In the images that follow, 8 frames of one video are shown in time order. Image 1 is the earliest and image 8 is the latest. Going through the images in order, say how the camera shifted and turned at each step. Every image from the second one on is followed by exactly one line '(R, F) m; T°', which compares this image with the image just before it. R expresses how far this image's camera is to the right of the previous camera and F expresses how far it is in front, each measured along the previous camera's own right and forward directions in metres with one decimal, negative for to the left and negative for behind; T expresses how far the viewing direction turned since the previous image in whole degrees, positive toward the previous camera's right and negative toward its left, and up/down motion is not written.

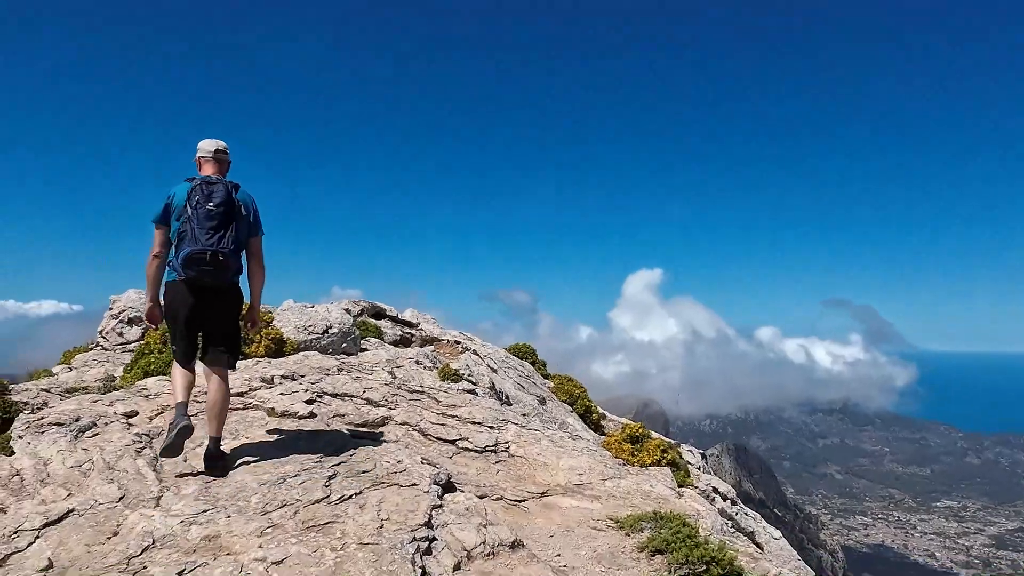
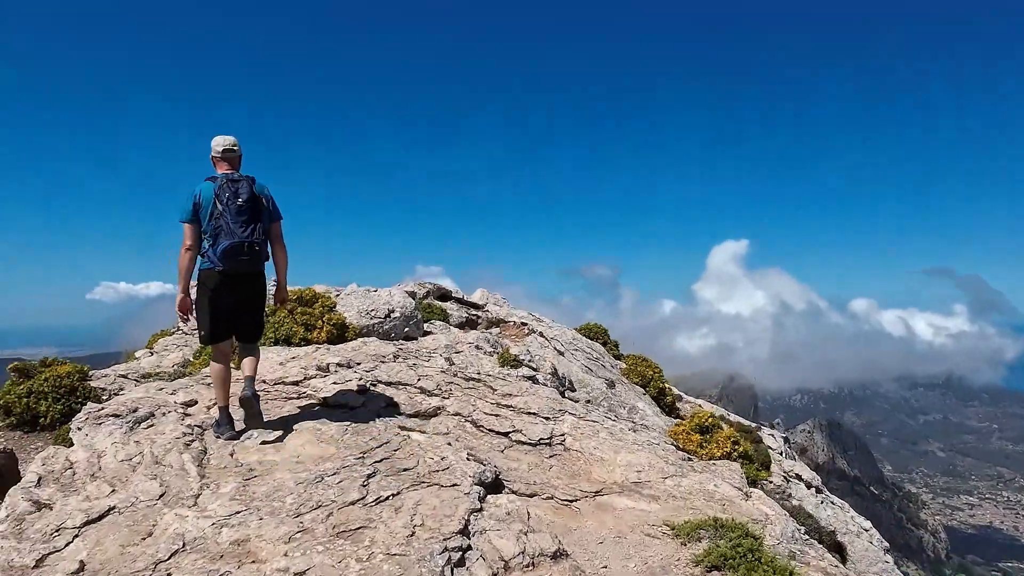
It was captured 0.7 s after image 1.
(+0.3, +0.5) m; -7°
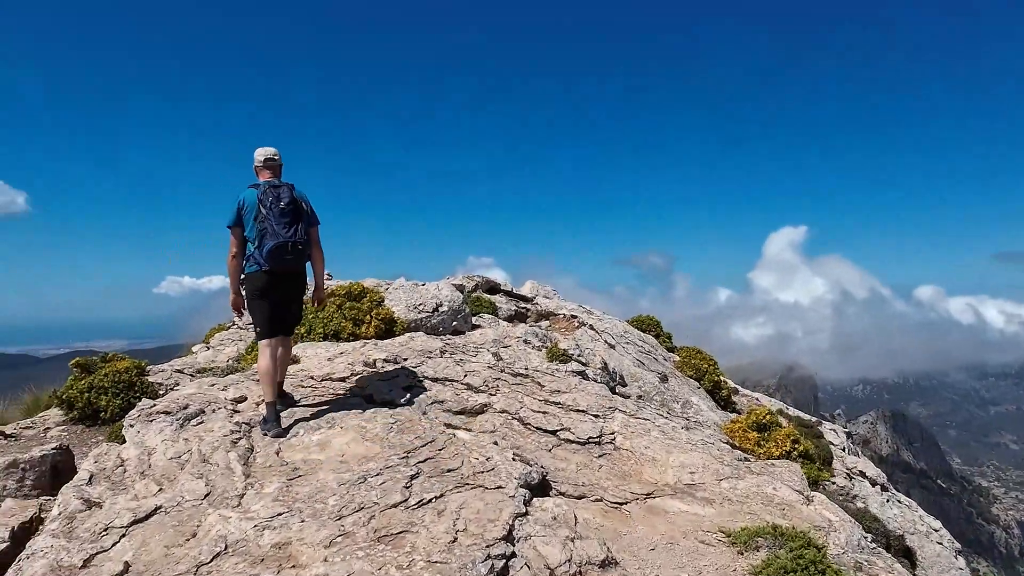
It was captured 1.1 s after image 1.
(0.0, +0.3) m; -5°
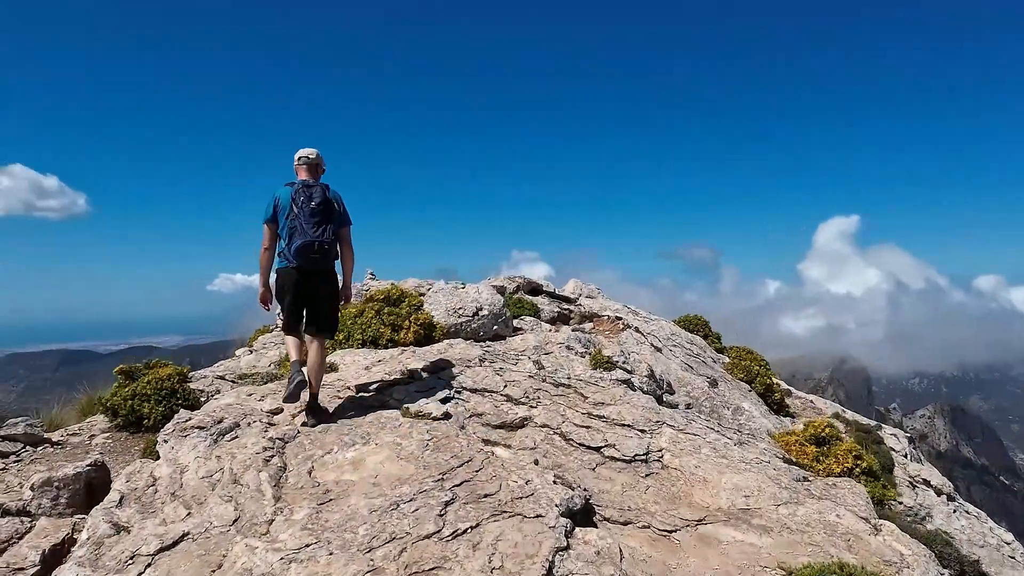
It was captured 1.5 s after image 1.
(0.0, +0.4) m; -4°
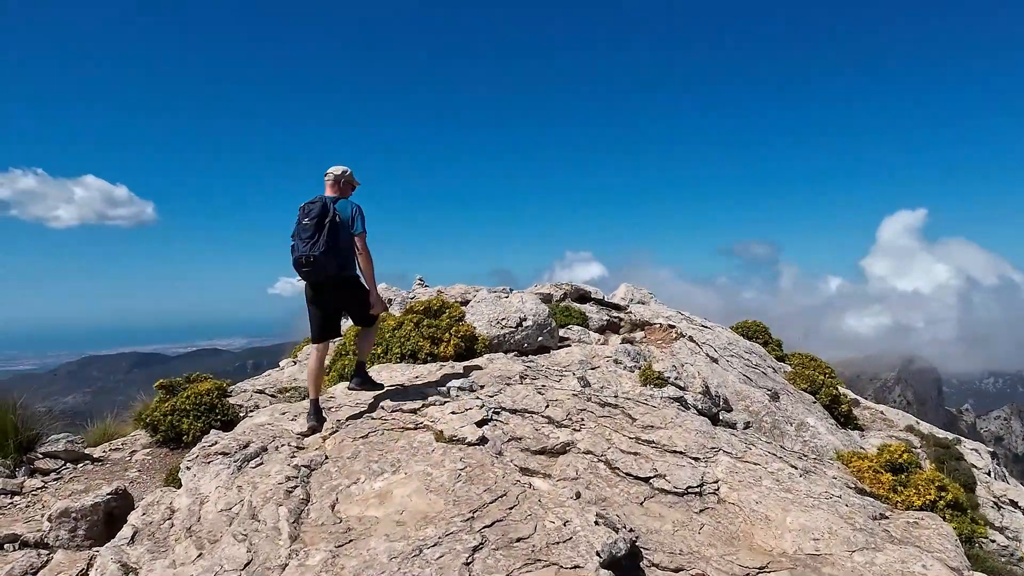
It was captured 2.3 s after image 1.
(+0.2, +0.6) m; -5°
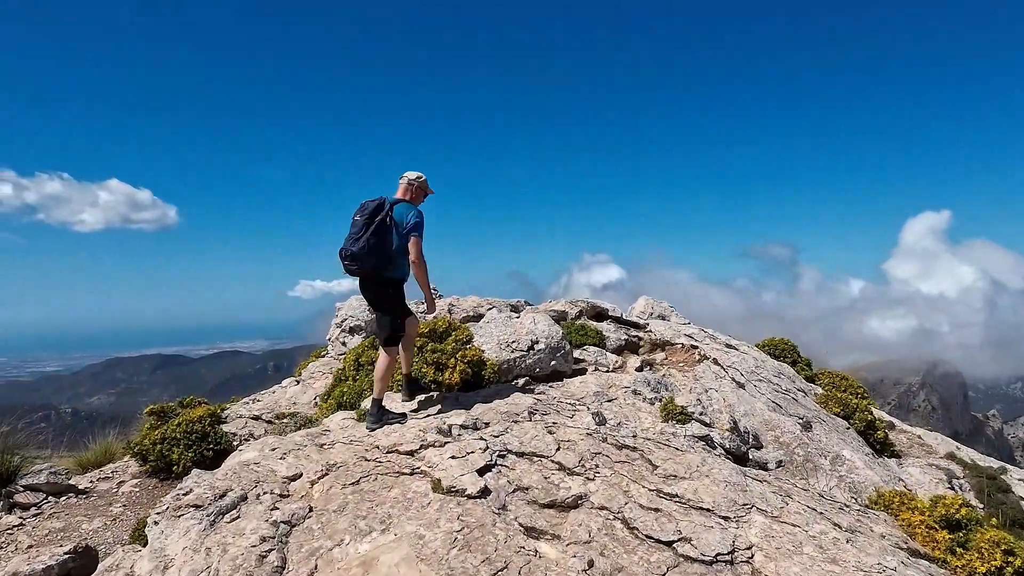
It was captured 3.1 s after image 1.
(+0.2, +0.9) m; -2°
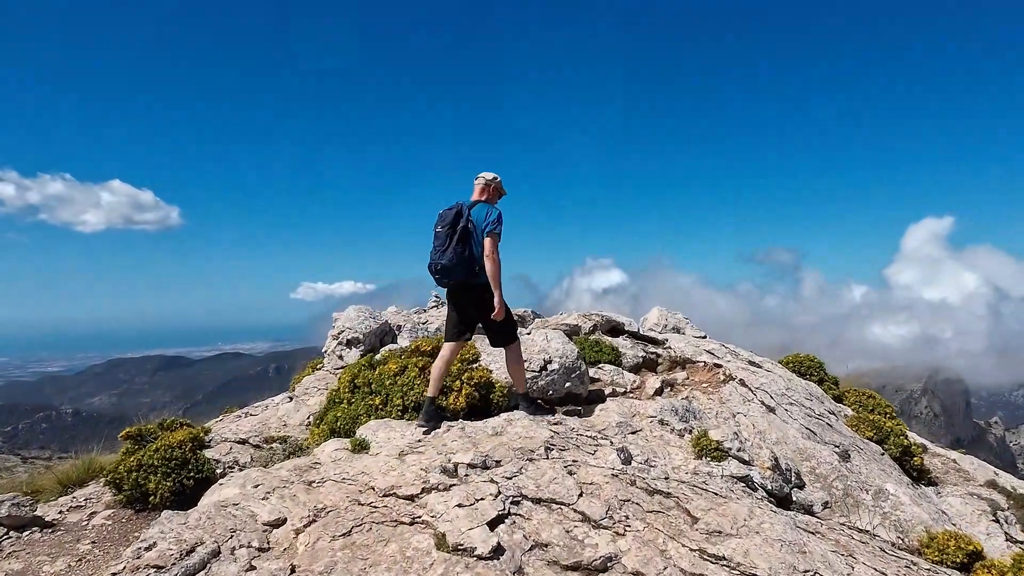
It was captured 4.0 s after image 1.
(-0.2, +1.2) m; 0°
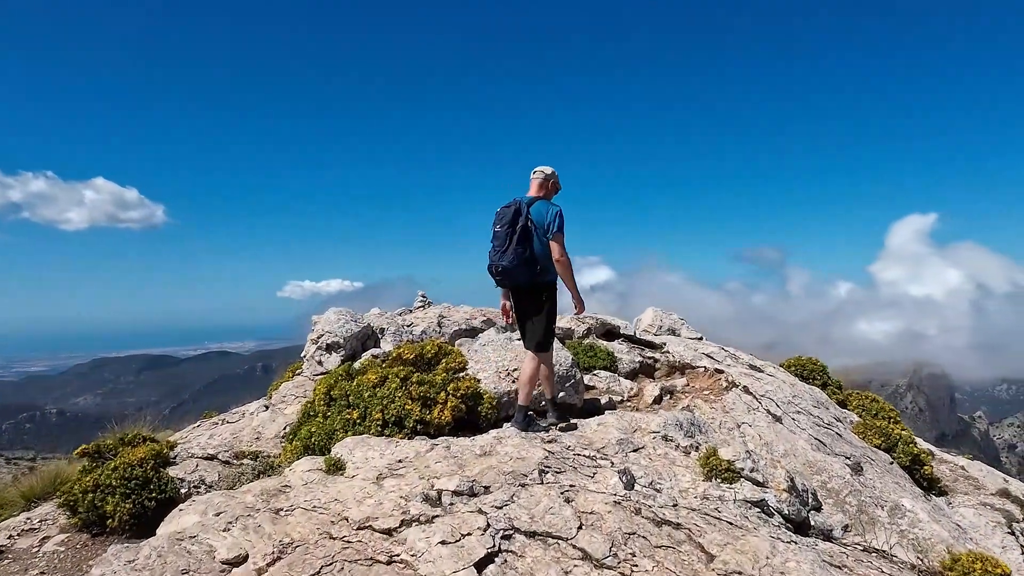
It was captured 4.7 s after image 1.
(0.0, +0.9) m; +1°
